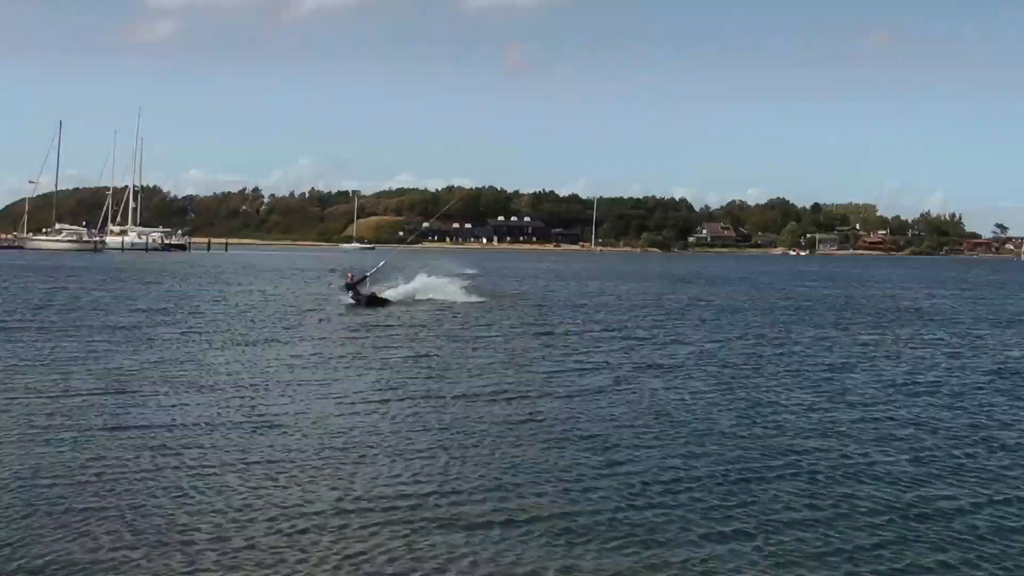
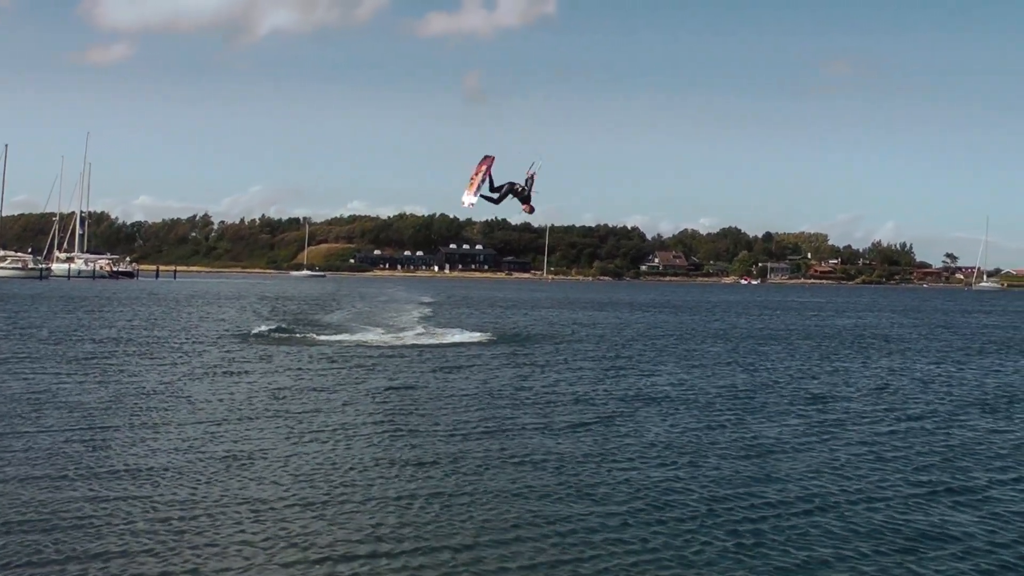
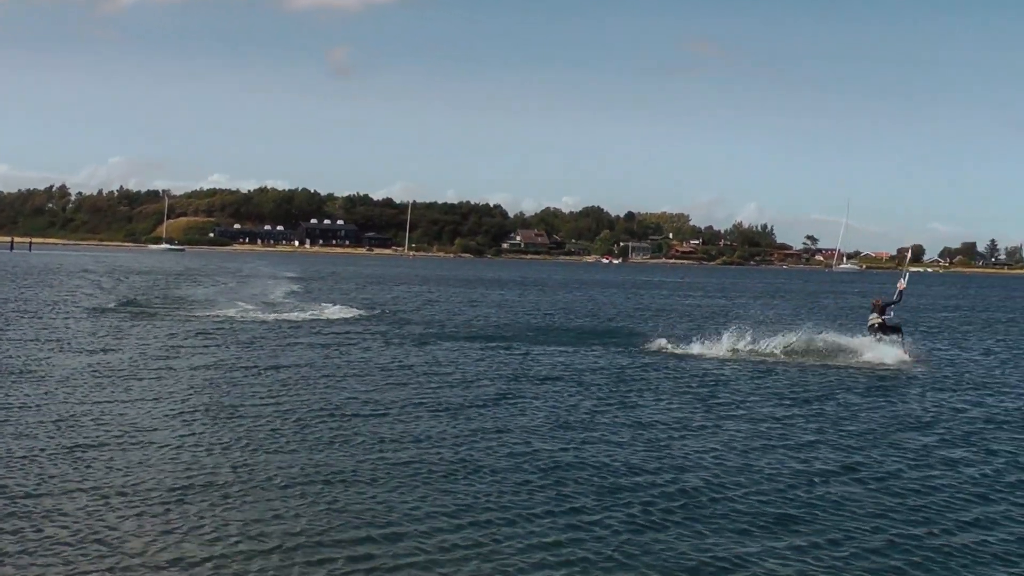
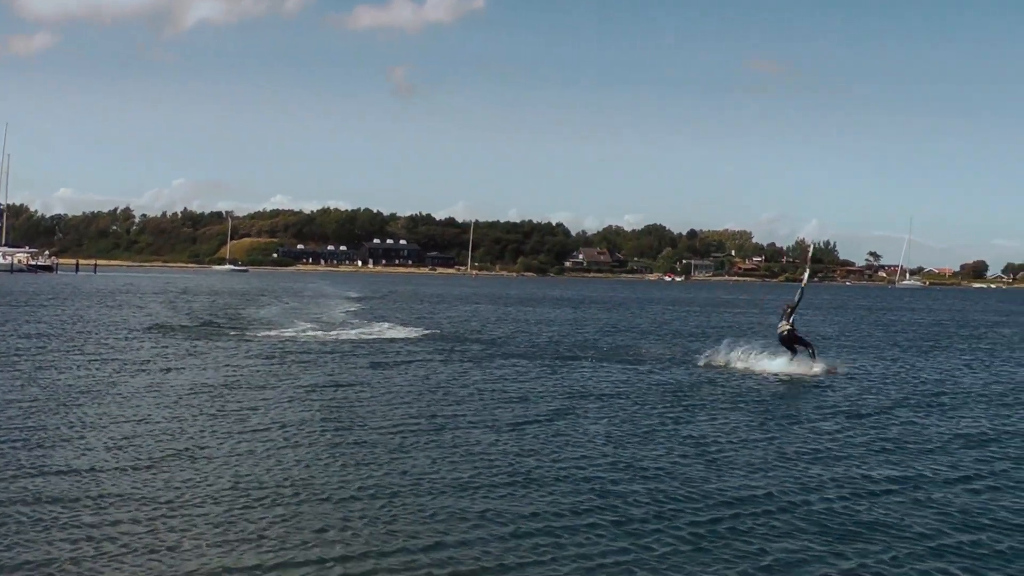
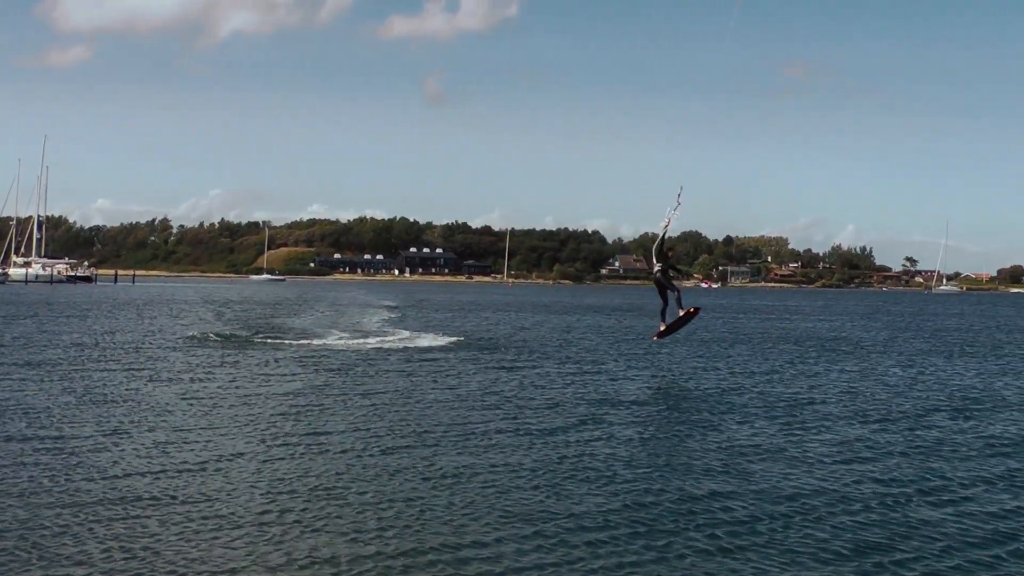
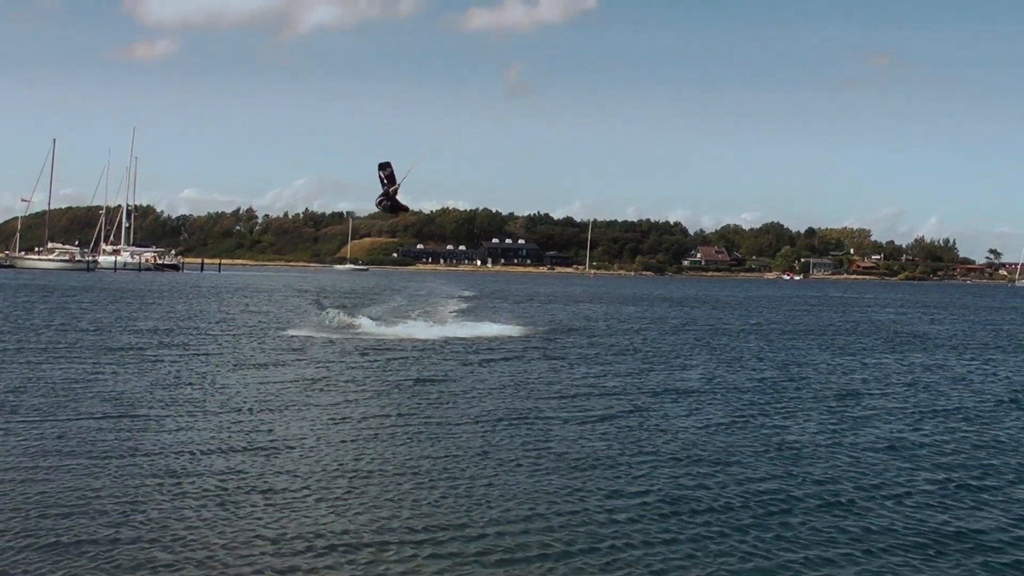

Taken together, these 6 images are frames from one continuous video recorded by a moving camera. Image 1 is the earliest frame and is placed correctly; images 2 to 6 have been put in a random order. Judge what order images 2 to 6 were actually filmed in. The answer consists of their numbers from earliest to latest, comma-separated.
6, 2, 5, 4, 3
